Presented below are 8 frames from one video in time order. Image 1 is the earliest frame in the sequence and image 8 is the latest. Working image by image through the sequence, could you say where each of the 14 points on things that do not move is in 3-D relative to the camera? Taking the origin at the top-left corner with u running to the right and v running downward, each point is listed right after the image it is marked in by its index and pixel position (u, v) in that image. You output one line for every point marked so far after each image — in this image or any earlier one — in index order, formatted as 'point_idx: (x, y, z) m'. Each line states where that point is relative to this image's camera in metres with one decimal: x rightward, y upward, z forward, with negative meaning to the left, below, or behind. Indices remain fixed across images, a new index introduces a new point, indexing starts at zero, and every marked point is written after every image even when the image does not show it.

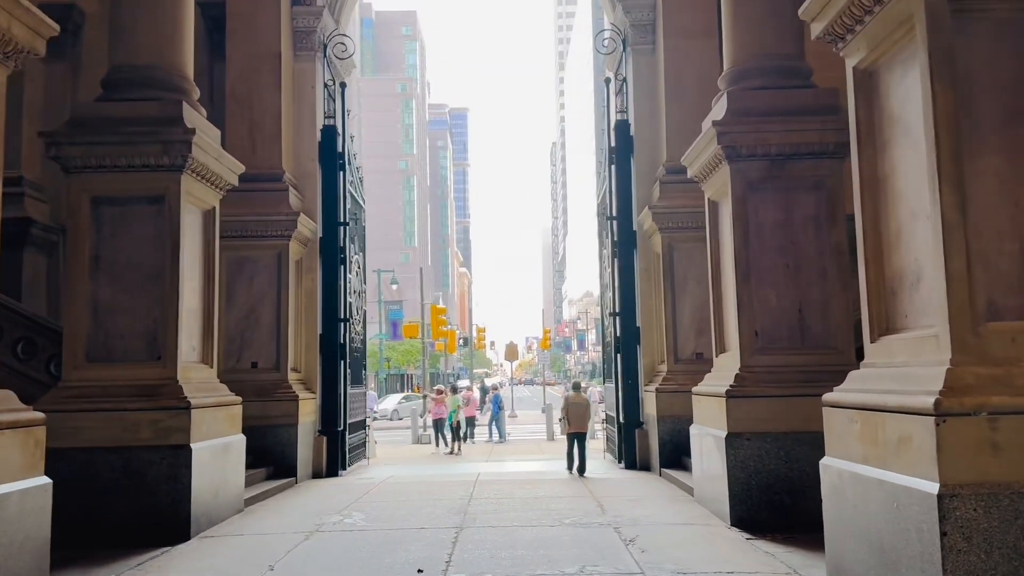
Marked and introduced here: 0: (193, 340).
0: (-3.6, -0.6, +9.0) m
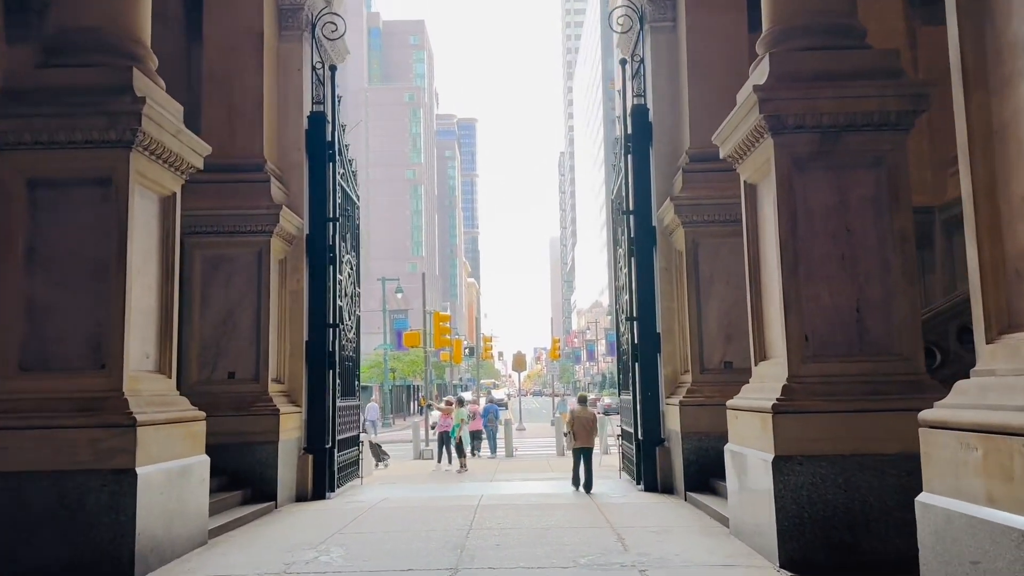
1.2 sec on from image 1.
0: (-3.5, -0.5, +7.7) m
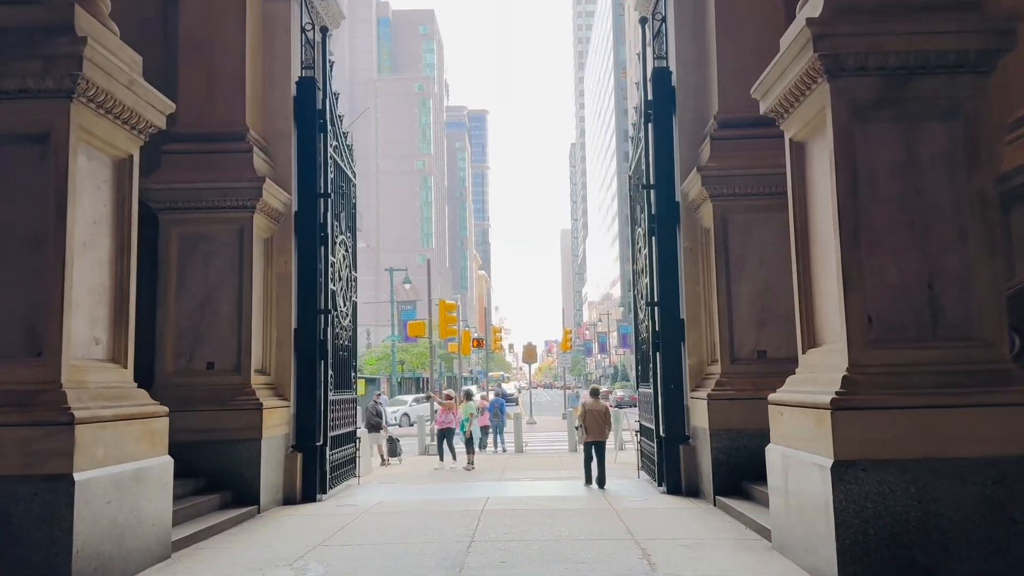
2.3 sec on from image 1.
0: (-3.5, -0.3, +6.6) m
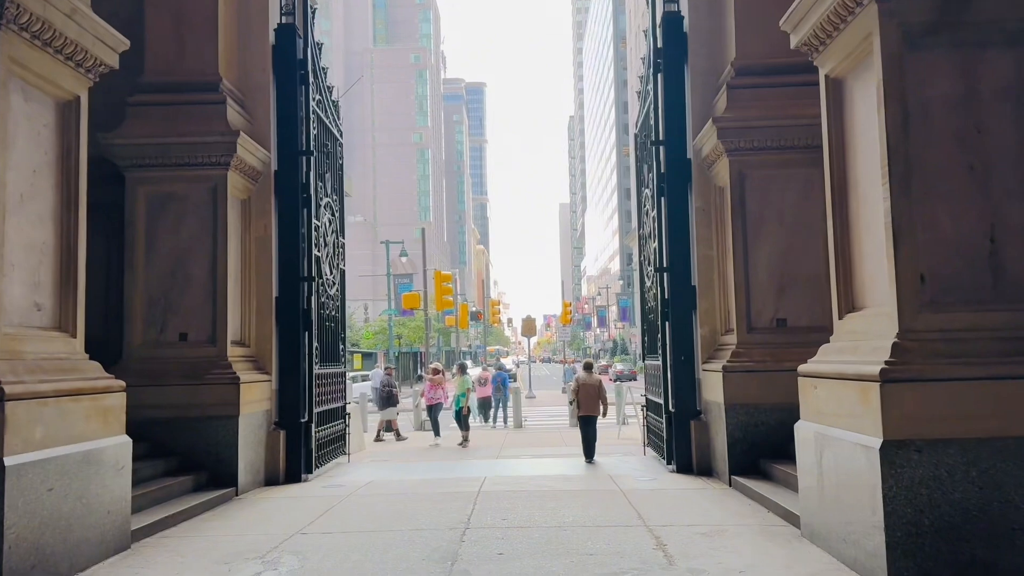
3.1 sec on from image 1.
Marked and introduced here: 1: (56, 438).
0: (-3.5, 0.0, +5.8) m
1: (-3.2, -1.0, +5.6) m
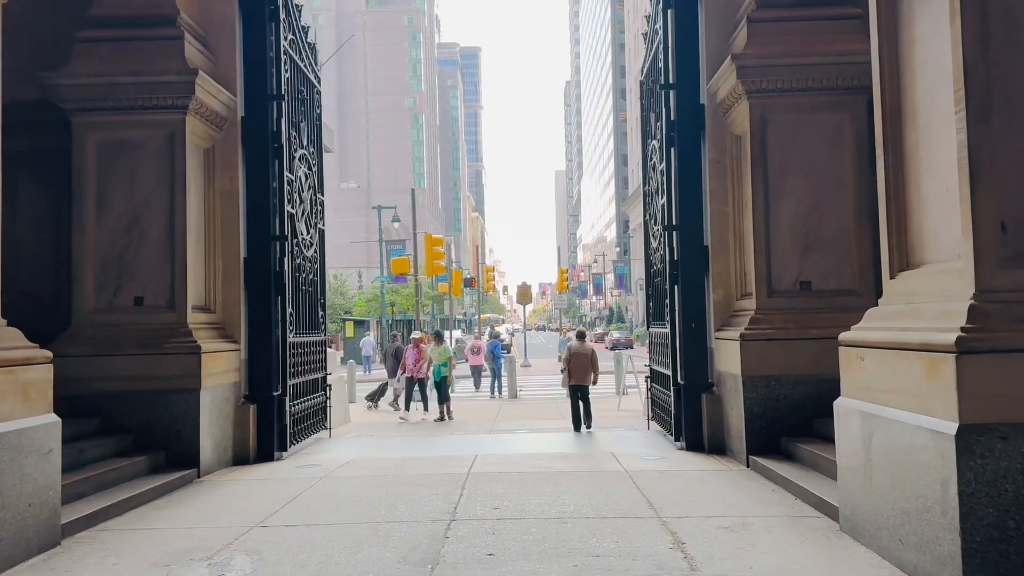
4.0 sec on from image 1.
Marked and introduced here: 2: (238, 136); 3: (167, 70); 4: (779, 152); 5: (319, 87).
0: (-3.5, +0.3, +4.9) m
1: (-3.2, -0.8, +4.7) m
2: (-3.1, +1.7, +9.1) m
3: (-3.5, +2.2, +8.2) m
4: (+2.7, +1.4, +8.2) m
5: (-2.7, +2.8, +11.0) m
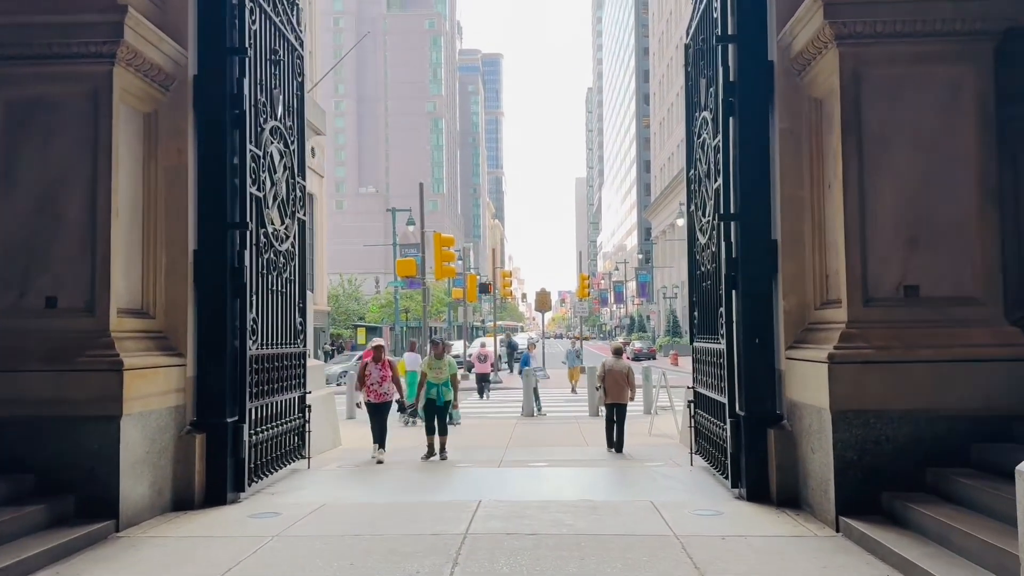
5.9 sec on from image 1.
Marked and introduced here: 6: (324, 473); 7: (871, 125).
0: (-3.5, +0.3, +3.1) m
1: (-3.2, -0.7, +2.9) m
2: (-3.0, +1.7, +7.3) m
3: (-3.4, +2.2, +6.4) m
4: (+2.8, +1.3, +6.2) m
5: (-2.4, +2.8, +9.2) m
6: (-2.1, -2.1, +8.9) m
7: (+2.8, +1.3, +6.2) m
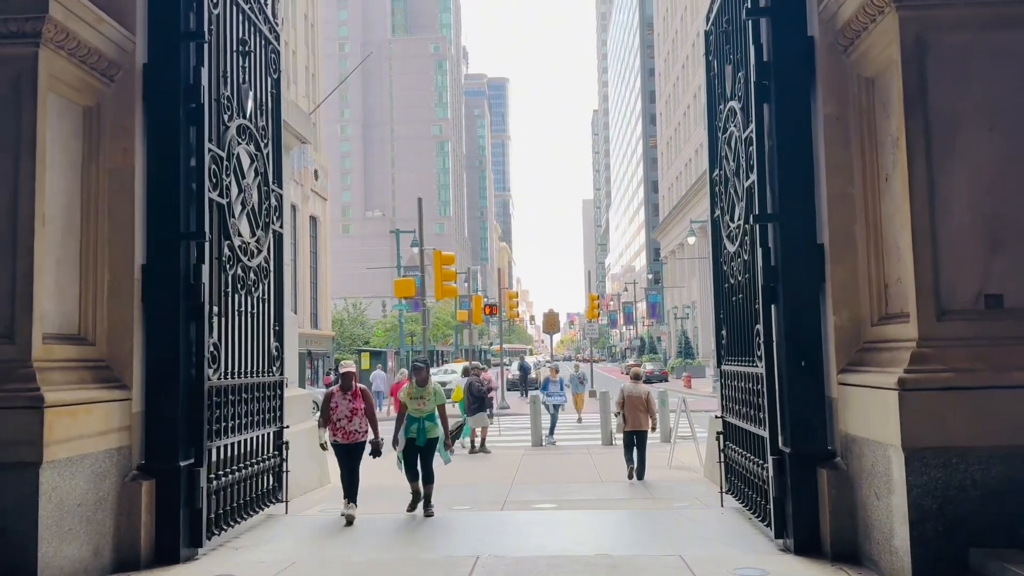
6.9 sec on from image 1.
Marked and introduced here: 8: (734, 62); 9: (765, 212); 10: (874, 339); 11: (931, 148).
0: (-3.5, +0.2, +2.1) m
1: (-3.2, -0.8, +1.8) m
2: (-3.0, +1.6, +6.4) m
3: (-3.4, +2.1, +5.5) m
4: (+2.8, +1.3, +5.2) m
5: (-2.4, +2.5, +8.3) m
6: (-2.1, -2.3, +7.8) m
7: (+2.8, +1.2, +5.2) m
8: (+2.0, +2.0, +7.2) m
9: (+2.0, +0.6, +6.4) m
10: (+2.6, -0.4, +5.7) m
11: (+2.7, +0.9, +5.2) m
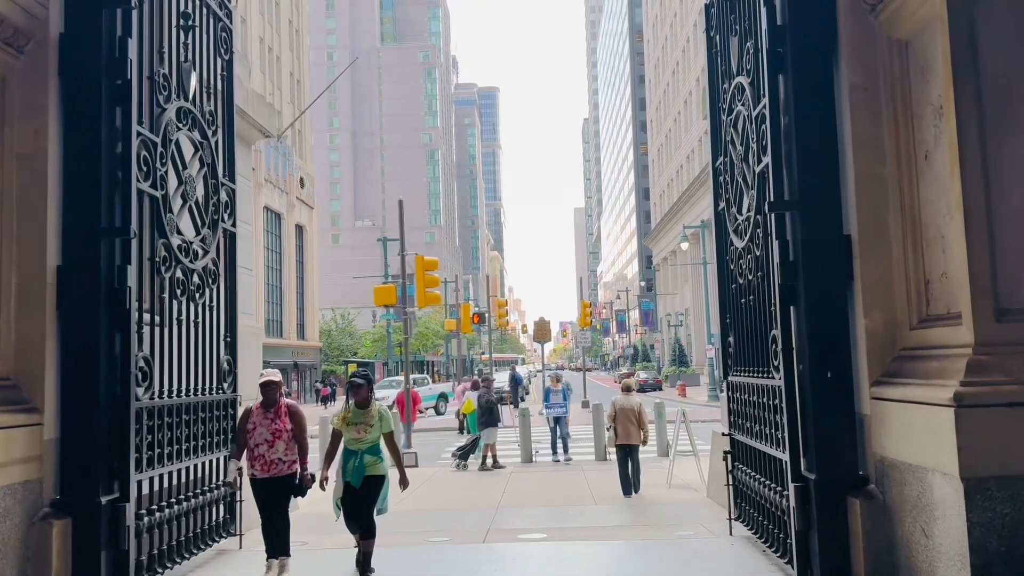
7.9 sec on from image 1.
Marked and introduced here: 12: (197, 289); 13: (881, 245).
0: (-3.6, +0.3, +1.2) m
1: (-3.3, -0.7, +0.9) m
2: (-3.1, +1.5, +5.5) m
3: (-3.6, +2.1, +4.6) m
4: (+2.7, +1.3, +4.4) m
5: (-2.6, +2.5, +7.4) m
6: (-2.2, -2.3, +6.9) m
7: (+2.6, +1.2, +4.3) m
8: (+1.8, +2.0, +6.4) m
9: (+1.9, +0.6, +5.6) m
10: (+2.4, -0.3, +4.8) m
11: (+2.6, +0.9, +4.3) m
12: (-2.6, 0.0, +6.6) m
13: (+2.3, +0.3, +5.0) m
